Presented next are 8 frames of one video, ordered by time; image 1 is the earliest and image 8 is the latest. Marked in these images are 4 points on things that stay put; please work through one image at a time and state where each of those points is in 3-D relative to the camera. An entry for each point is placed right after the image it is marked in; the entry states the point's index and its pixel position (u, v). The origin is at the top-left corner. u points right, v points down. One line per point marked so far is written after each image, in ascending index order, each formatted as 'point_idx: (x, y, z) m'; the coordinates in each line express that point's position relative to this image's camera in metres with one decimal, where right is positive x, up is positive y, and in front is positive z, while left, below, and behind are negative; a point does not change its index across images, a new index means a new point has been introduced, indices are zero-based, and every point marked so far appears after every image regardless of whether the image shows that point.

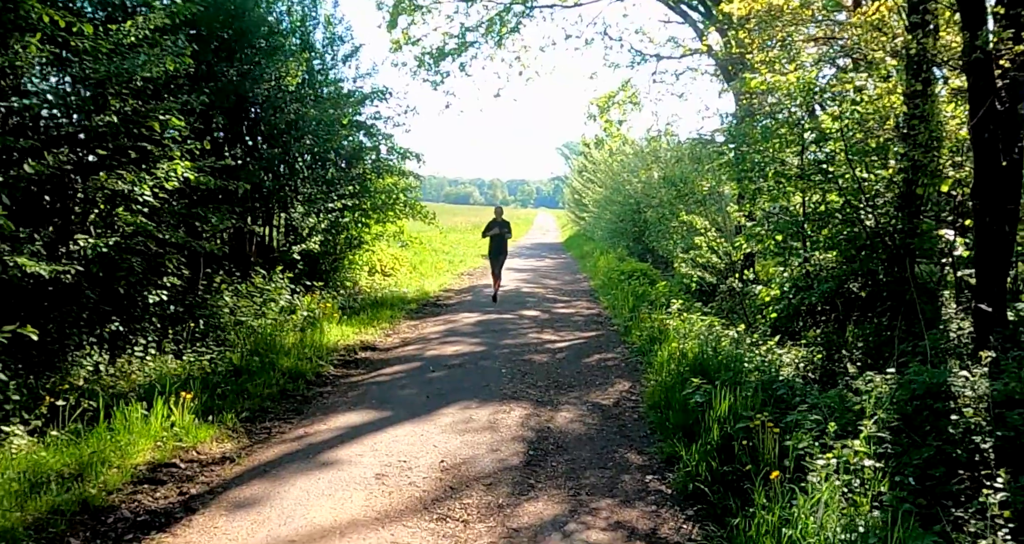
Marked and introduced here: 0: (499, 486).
0: (-0.1, -1.5, +6.1) m
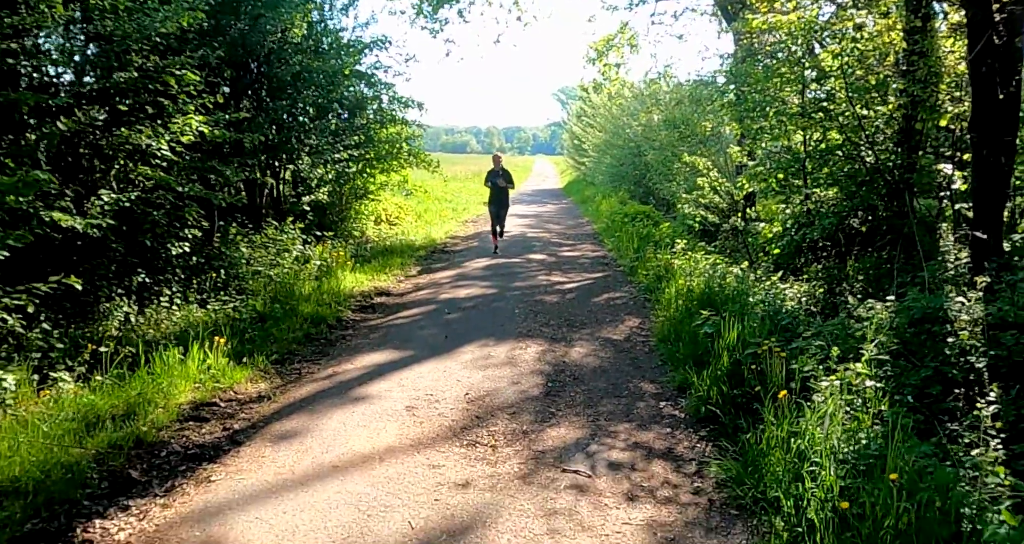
0: (+0.1, -1.0, +6.5) m
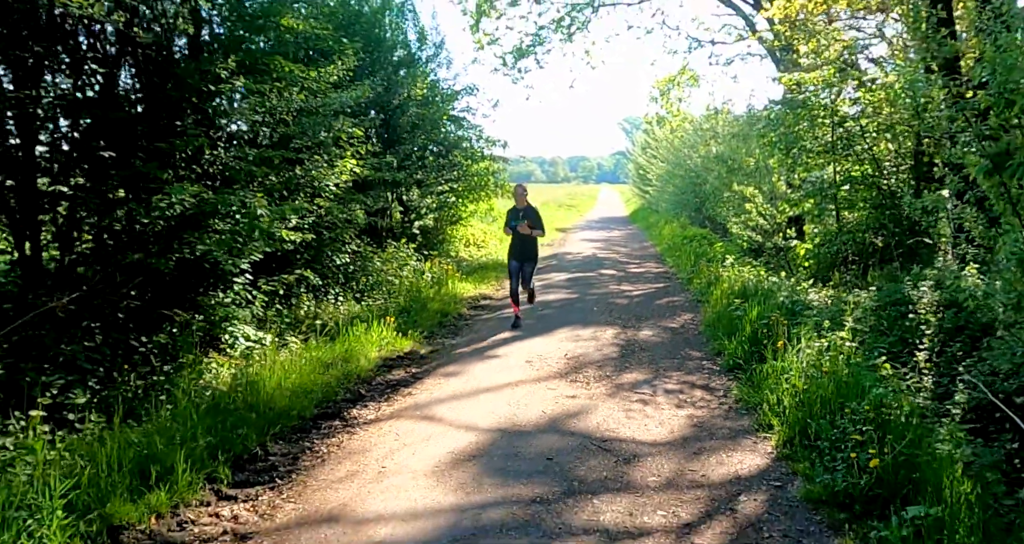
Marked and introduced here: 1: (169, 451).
0: (+1.0, -1.0, +9.5) m
1: (-2.1, -1.1, +5.6) m
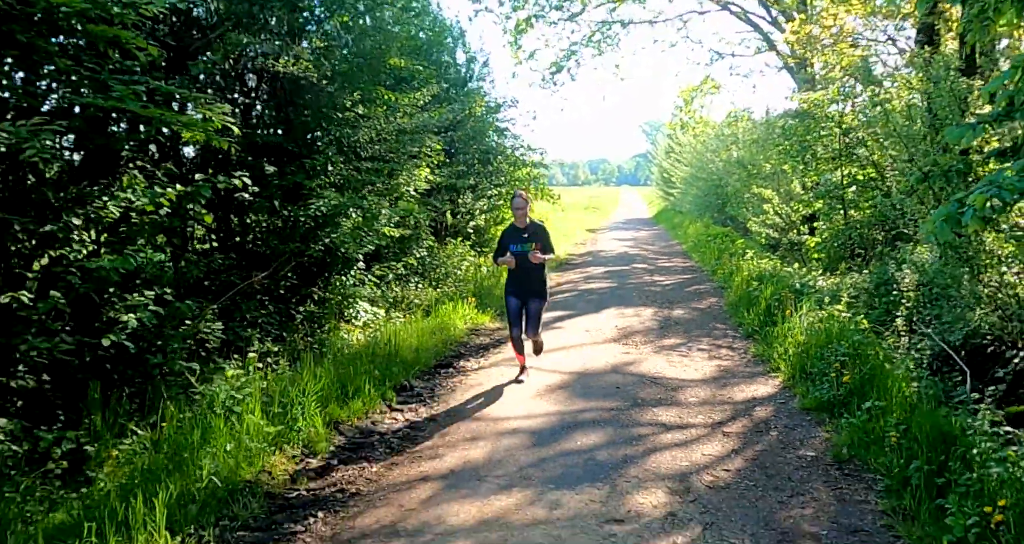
0: (+1.8, -0.8, +11.9) m
1: (-1.4, -0.9, +8.0) m
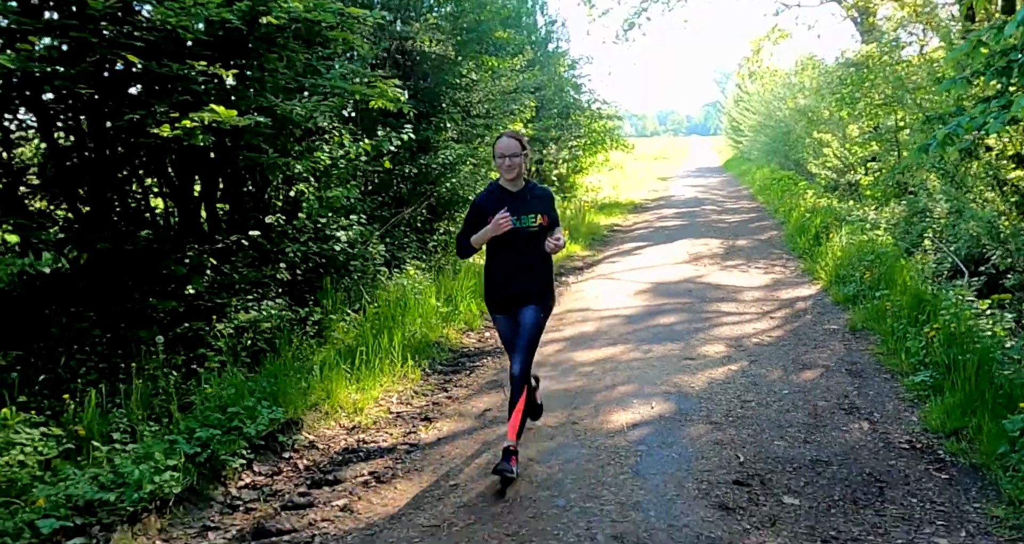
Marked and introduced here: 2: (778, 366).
0: (+3.2, +0.2, +14.2) m
1: (-0.3, -0.1, +10.7) m
2: (+2.3, -0.8, +7.6) m
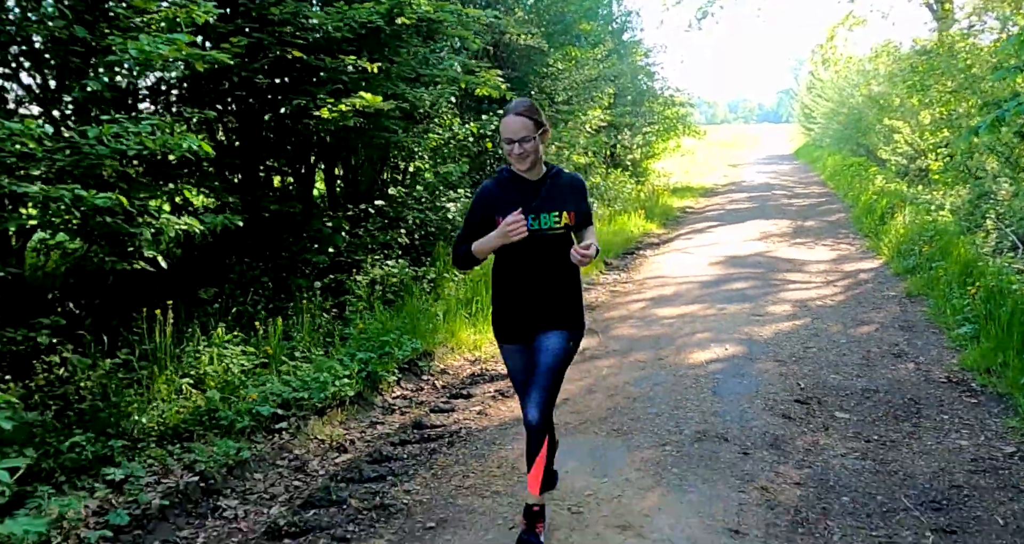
0: (+4.6, +0.6, +15.2) m
1: (+0.9, +0.3, +11.9) m
2: (+3.1, -0.5, +8.7) m
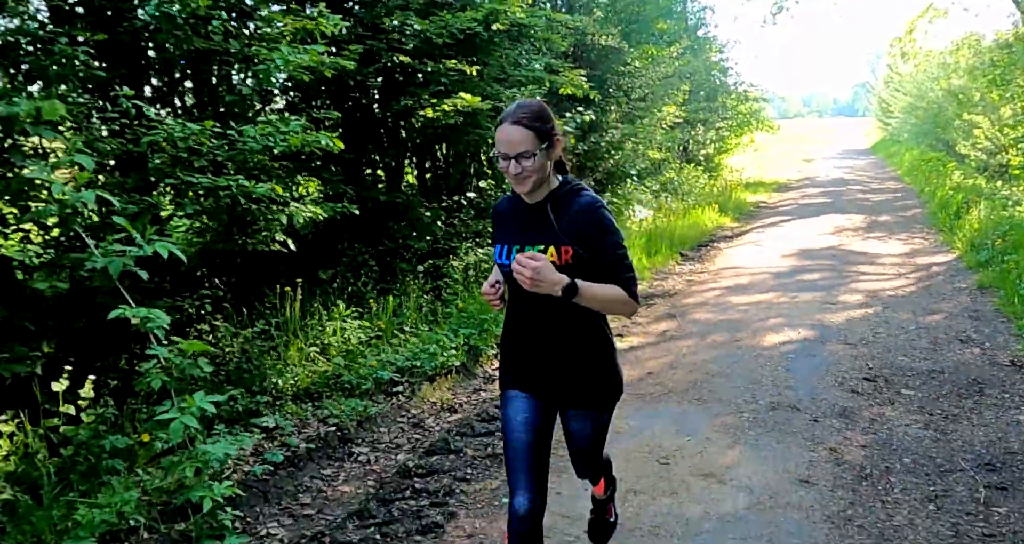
0: (+6.0, +0.7, +15.5) m
1: (+2.0, +0.4, +12.4) m
2: (+4.0, -0.4, +9.1) m
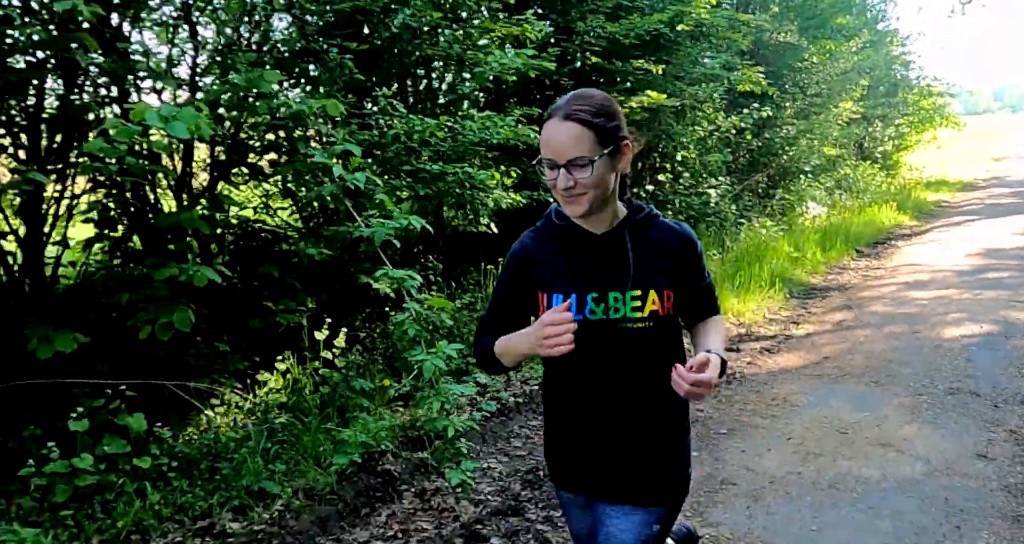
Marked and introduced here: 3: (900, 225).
0: (+8.9, +0.7, +14.8) m
1: (+4.4, +0.5, +12.5) m
2: (+5.8, -0.4, +8.9) m
3: (+7.1, +0.9, +16.4) m
